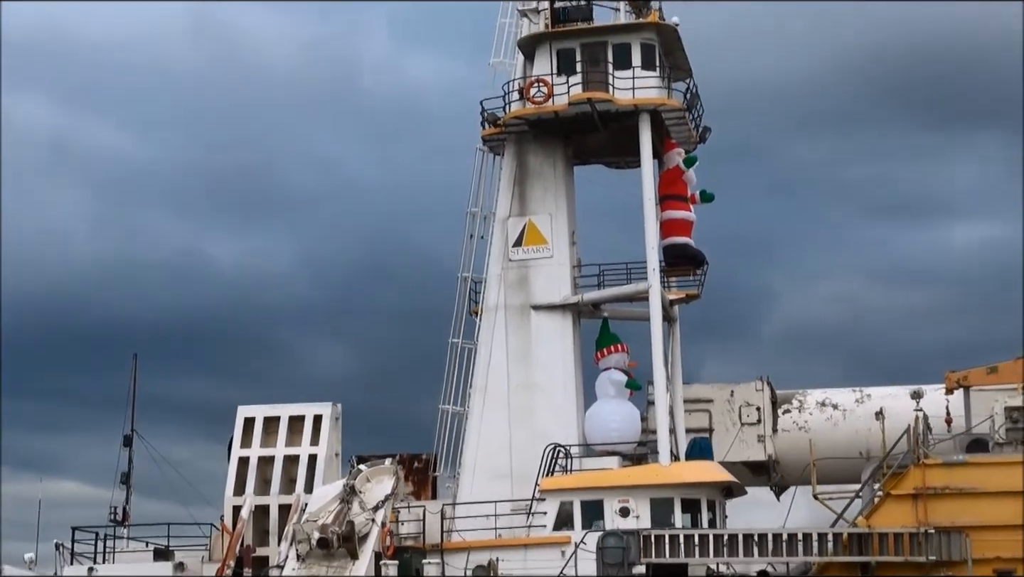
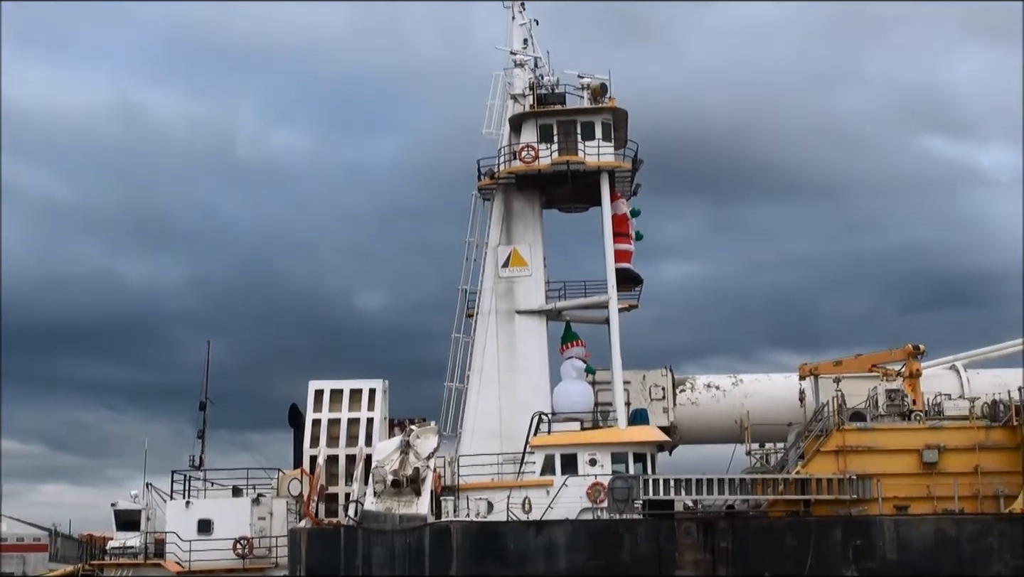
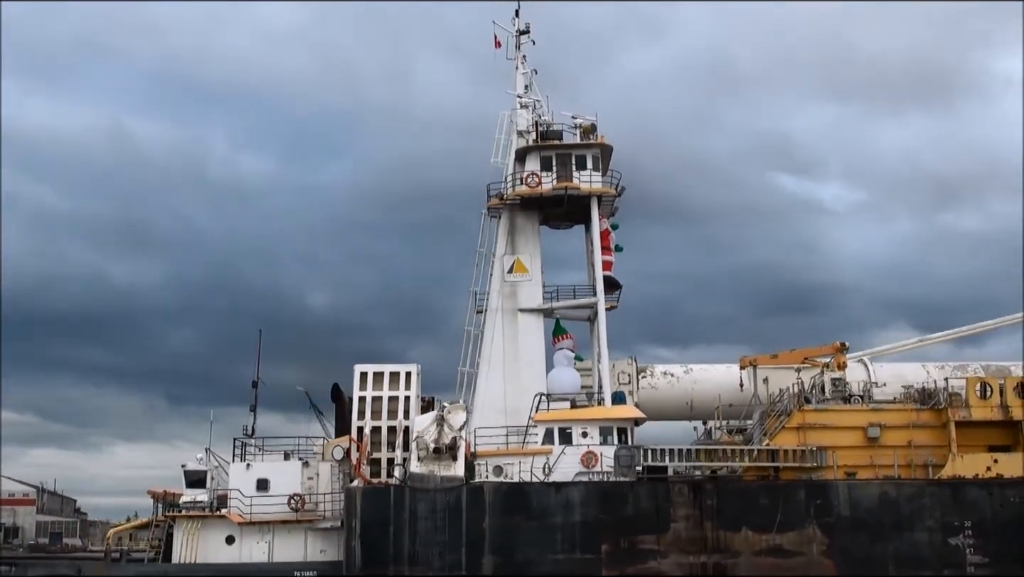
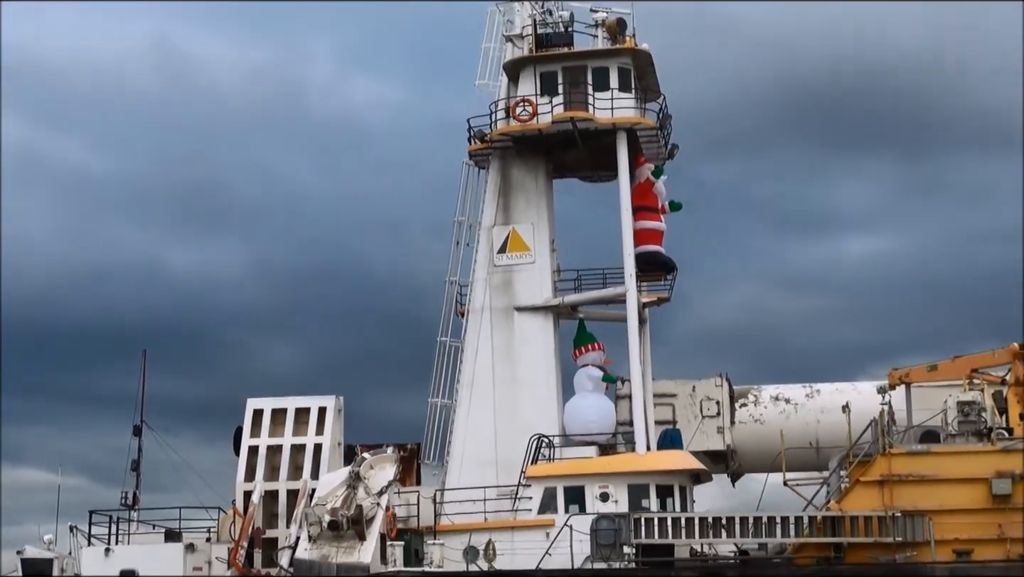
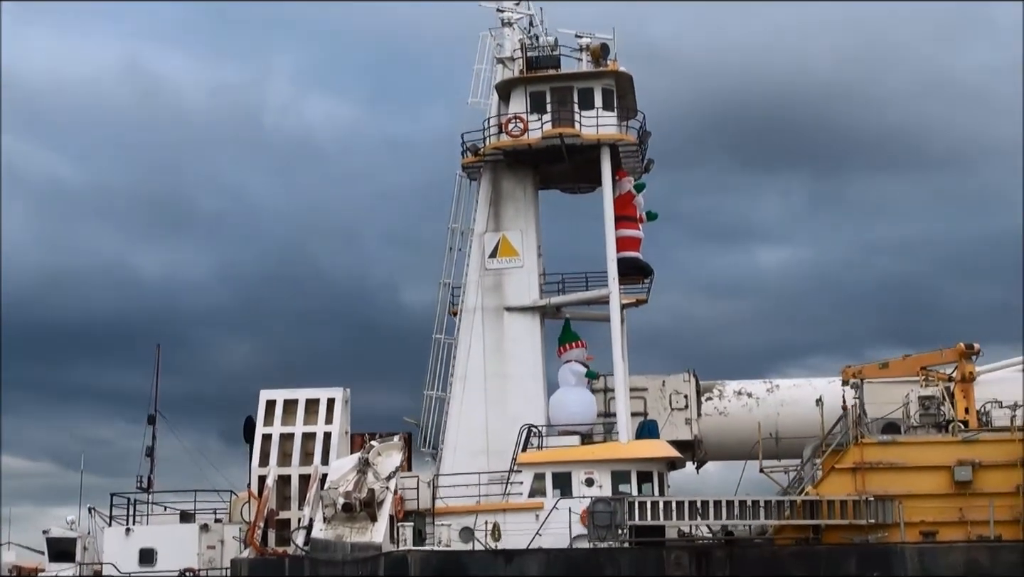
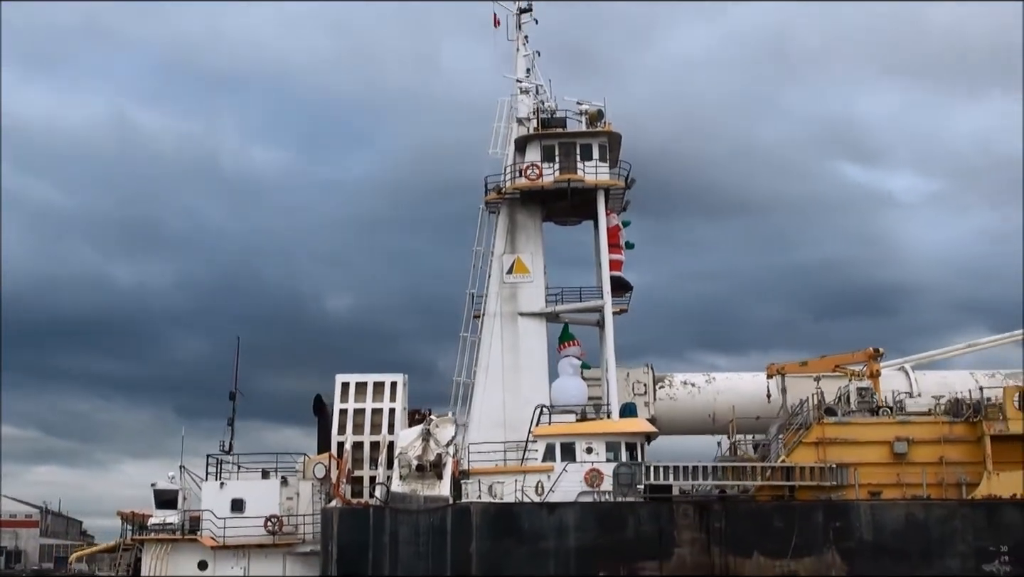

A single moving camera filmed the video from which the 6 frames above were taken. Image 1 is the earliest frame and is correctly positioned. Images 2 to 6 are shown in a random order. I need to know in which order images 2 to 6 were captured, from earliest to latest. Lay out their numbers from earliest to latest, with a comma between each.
4, 5, 2, 6, 3
